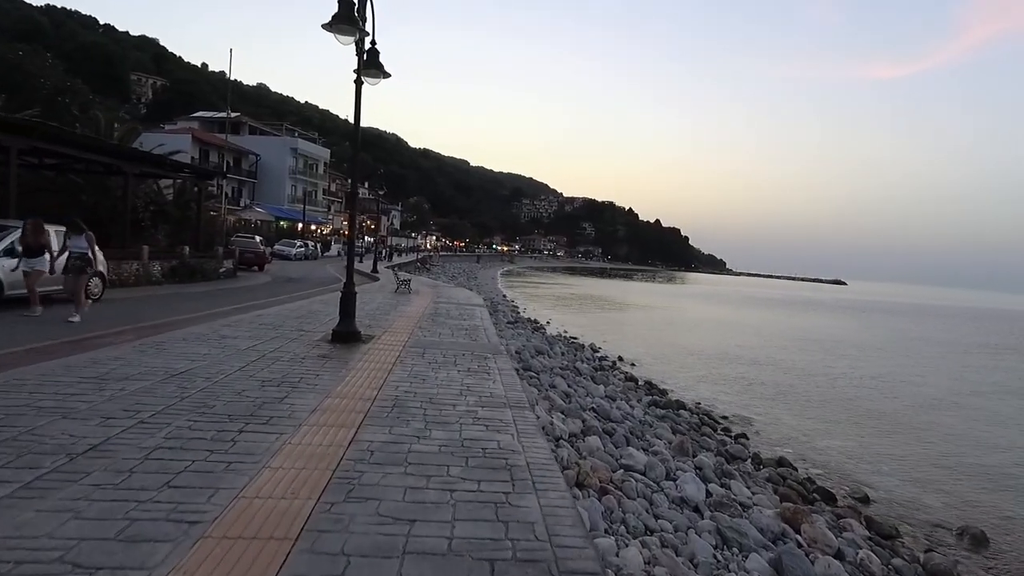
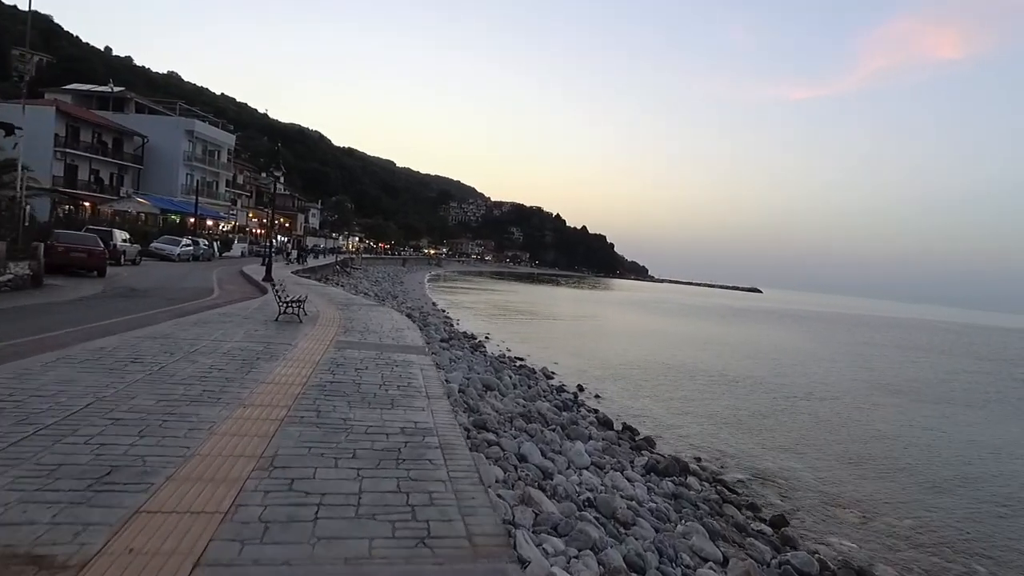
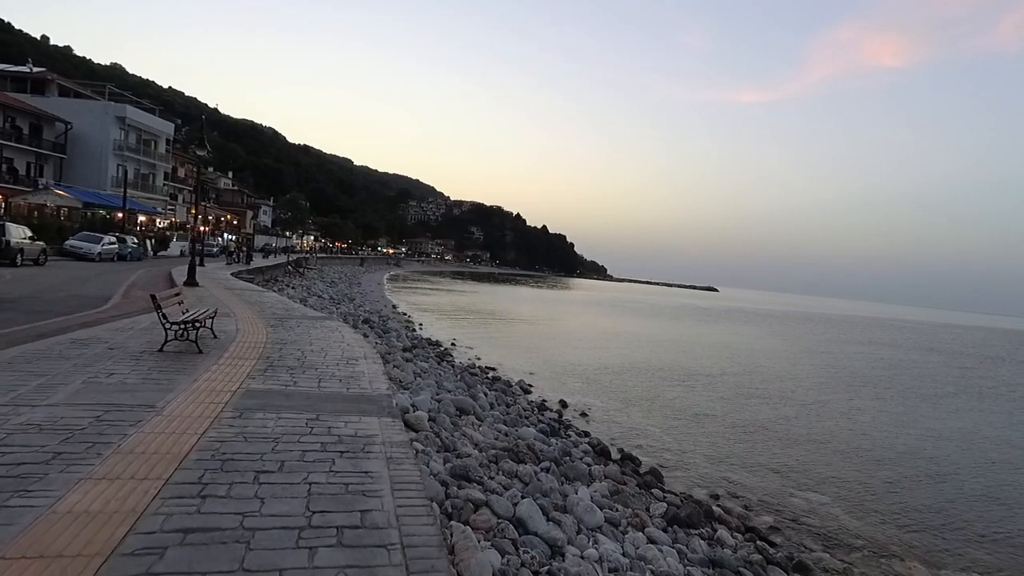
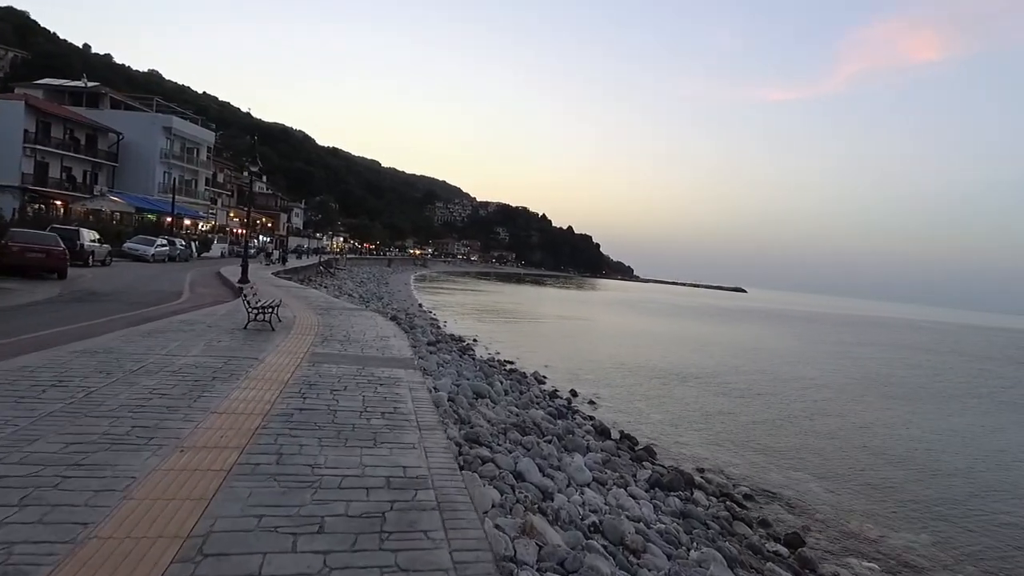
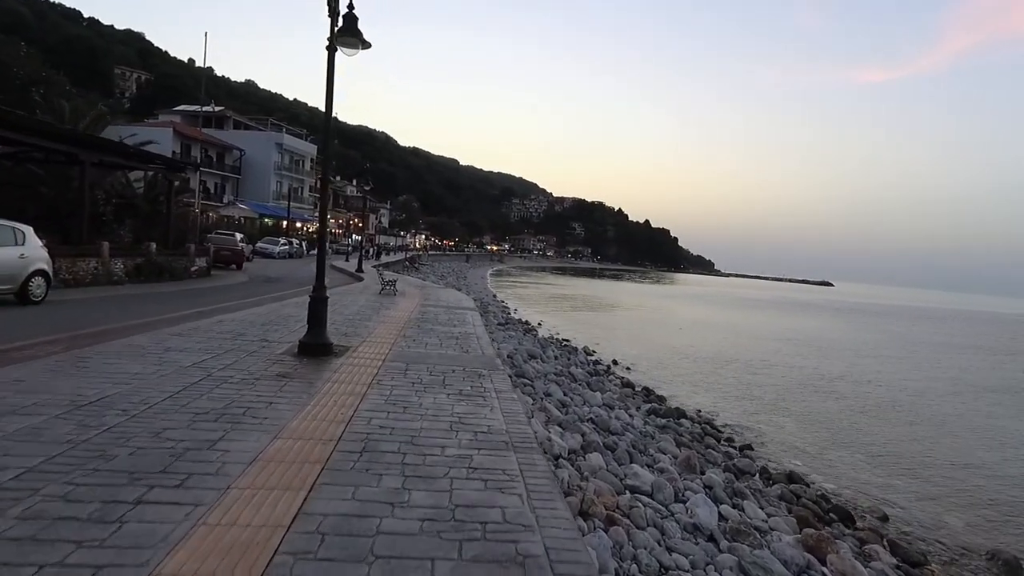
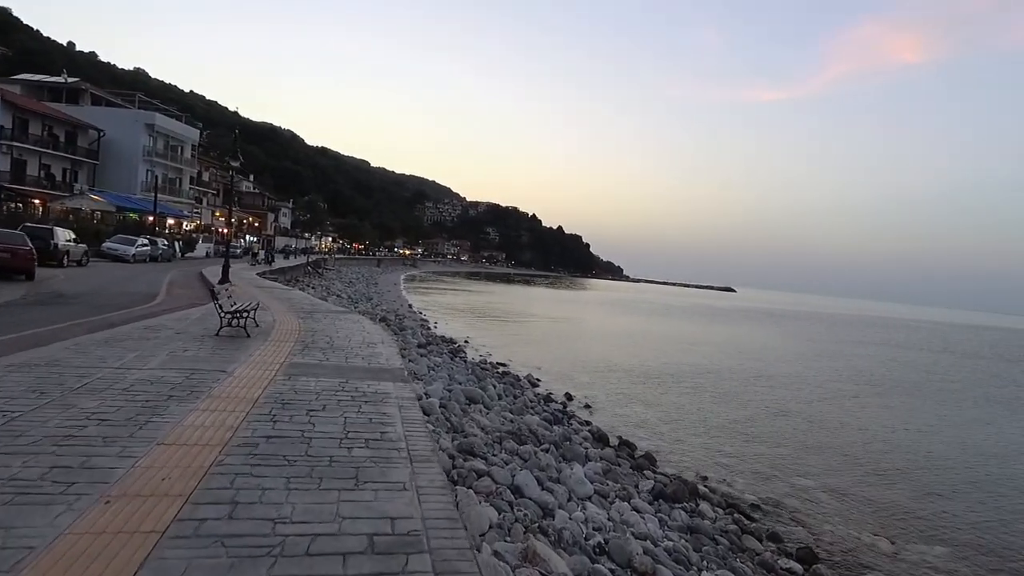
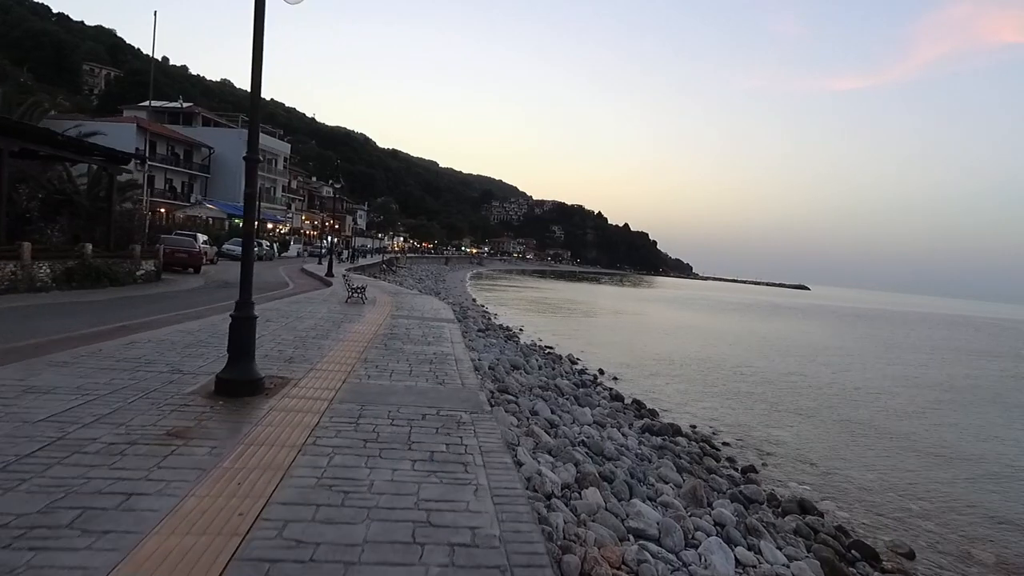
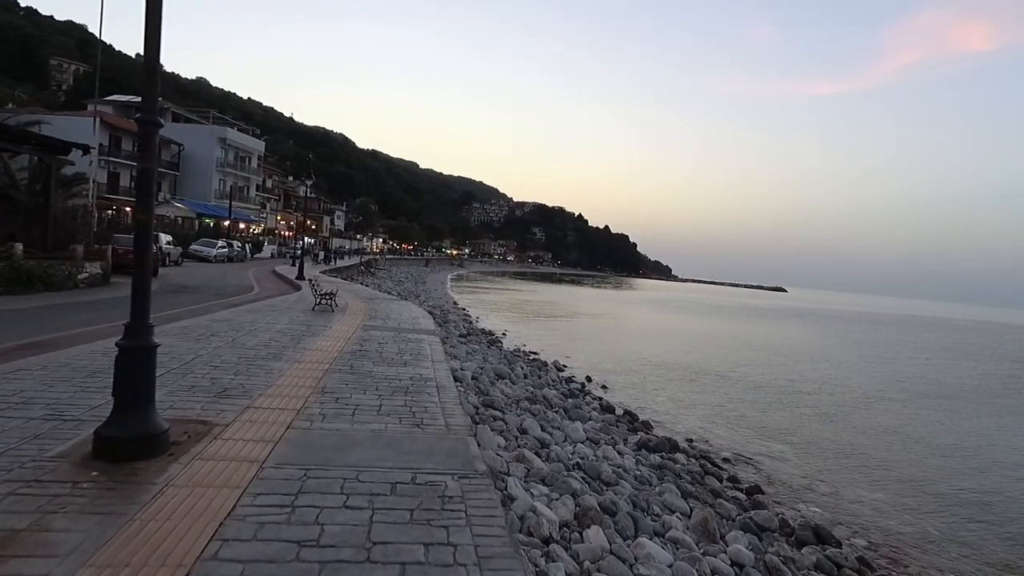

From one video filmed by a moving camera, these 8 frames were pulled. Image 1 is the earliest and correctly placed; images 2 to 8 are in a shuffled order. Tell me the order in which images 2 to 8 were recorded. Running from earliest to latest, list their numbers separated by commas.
5, 7, 8, 2, 4, 6, 3
